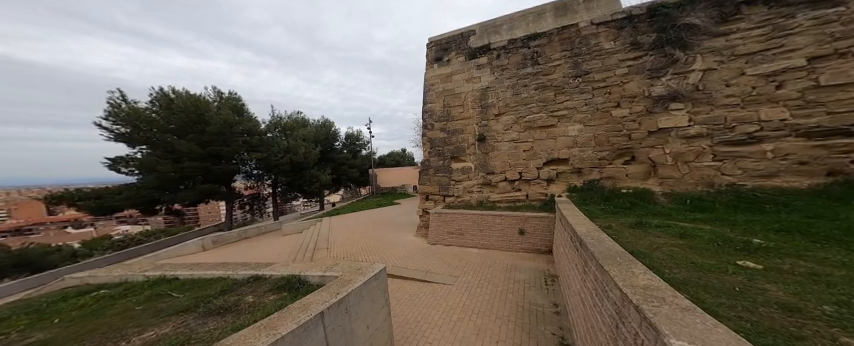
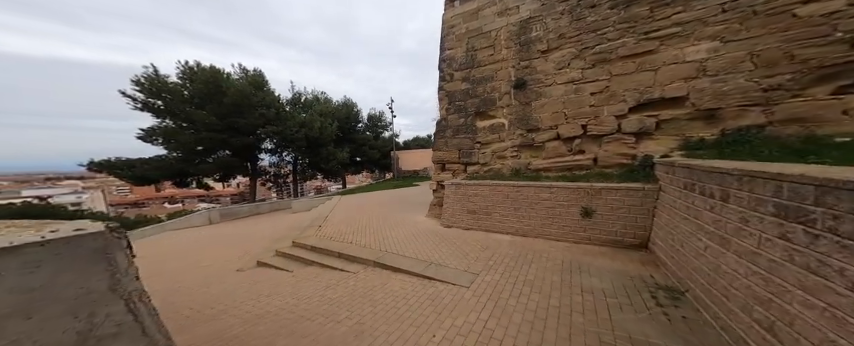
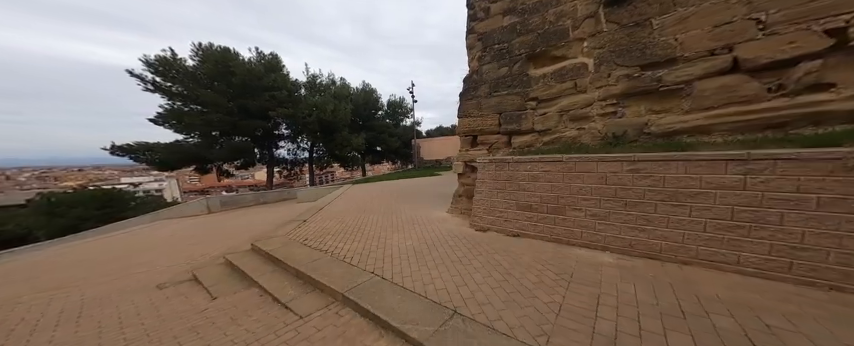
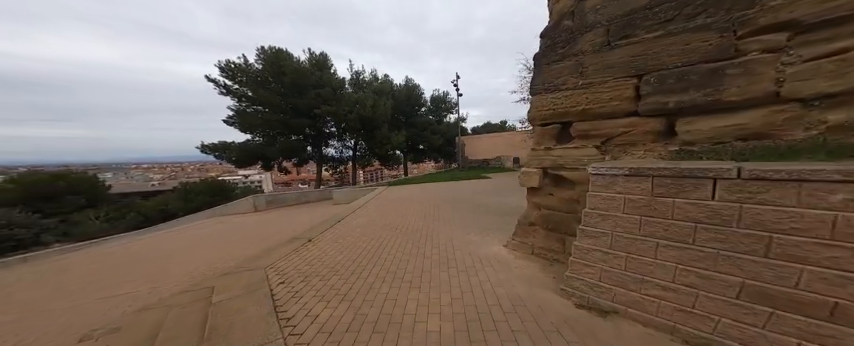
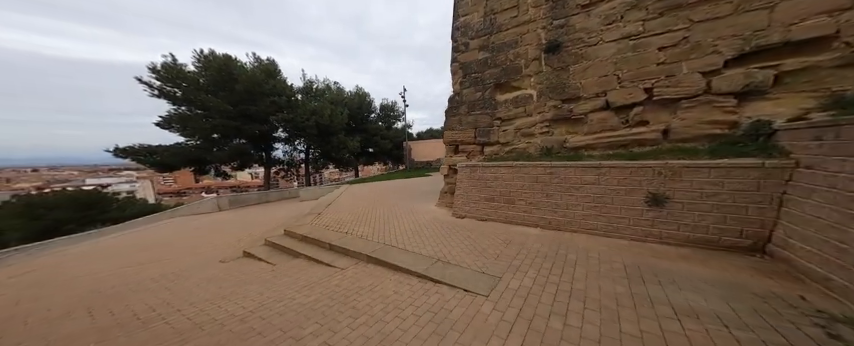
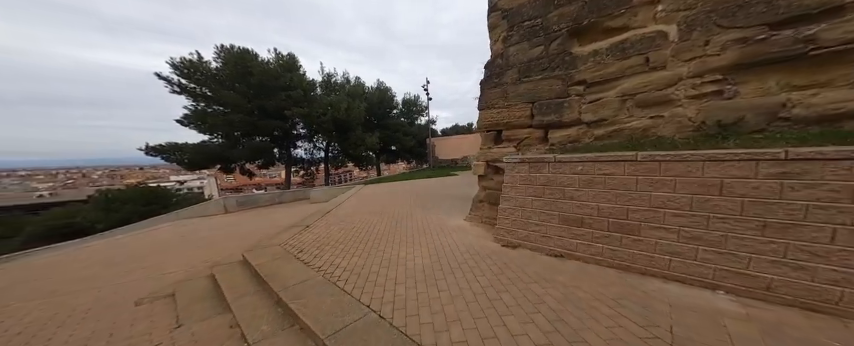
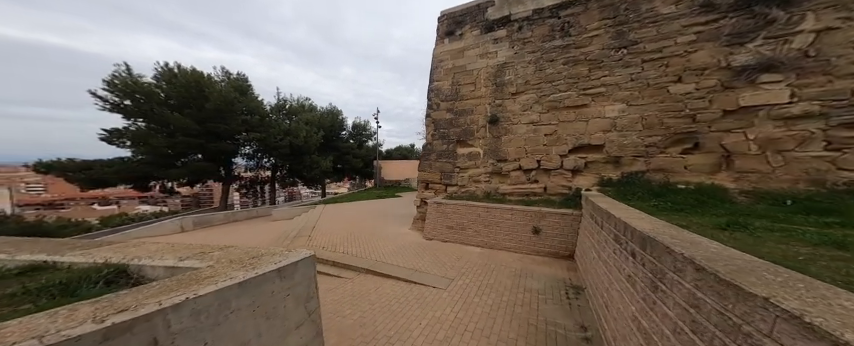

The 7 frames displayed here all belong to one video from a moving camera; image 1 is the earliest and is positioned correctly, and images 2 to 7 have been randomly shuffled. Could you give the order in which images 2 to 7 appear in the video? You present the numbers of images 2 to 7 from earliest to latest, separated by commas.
7, 2, 5, 3, 6, 4
